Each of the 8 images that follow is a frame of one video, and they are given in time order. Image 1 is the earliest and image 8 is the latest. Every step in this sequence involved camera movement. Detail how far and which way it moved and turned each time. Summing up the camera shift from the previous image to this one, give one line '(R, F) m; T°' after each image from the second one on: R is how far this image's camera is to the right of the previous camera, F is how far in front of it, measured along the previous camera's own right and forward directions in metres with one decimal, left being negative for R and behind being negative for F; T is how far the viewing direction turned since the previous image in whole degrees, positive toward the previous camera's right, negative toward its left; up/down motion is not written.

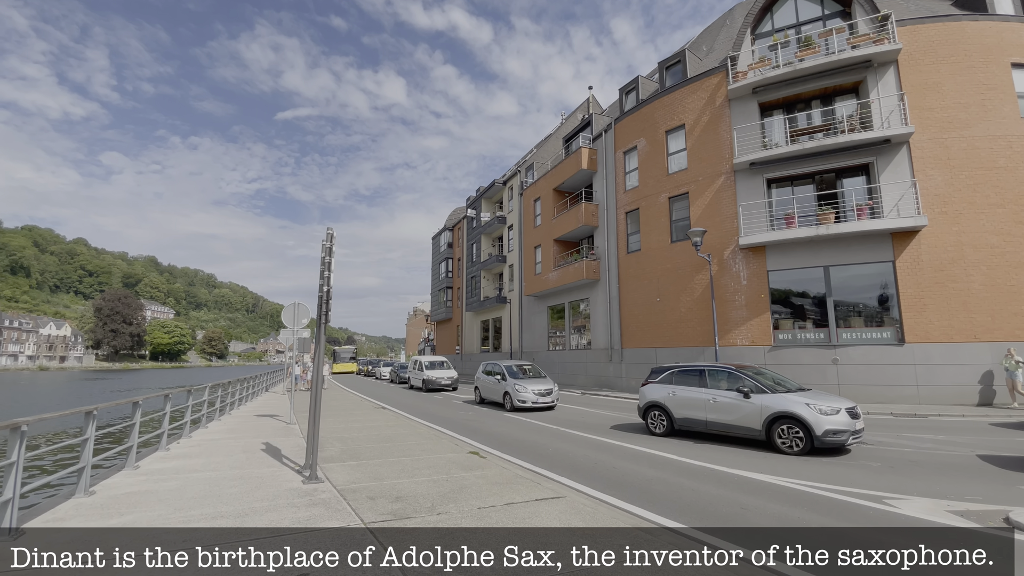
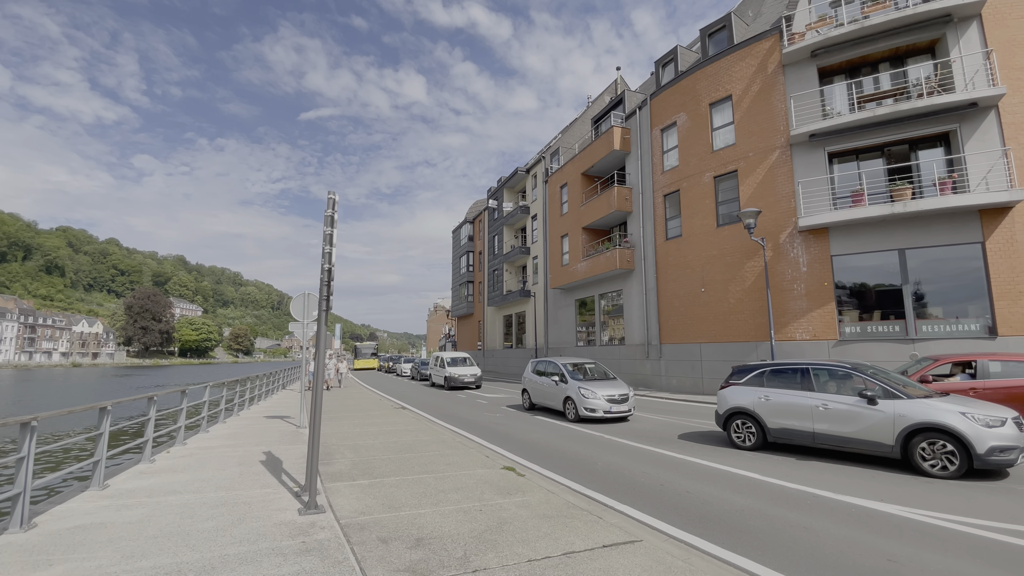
(-0.3, +1.6) m; -2°
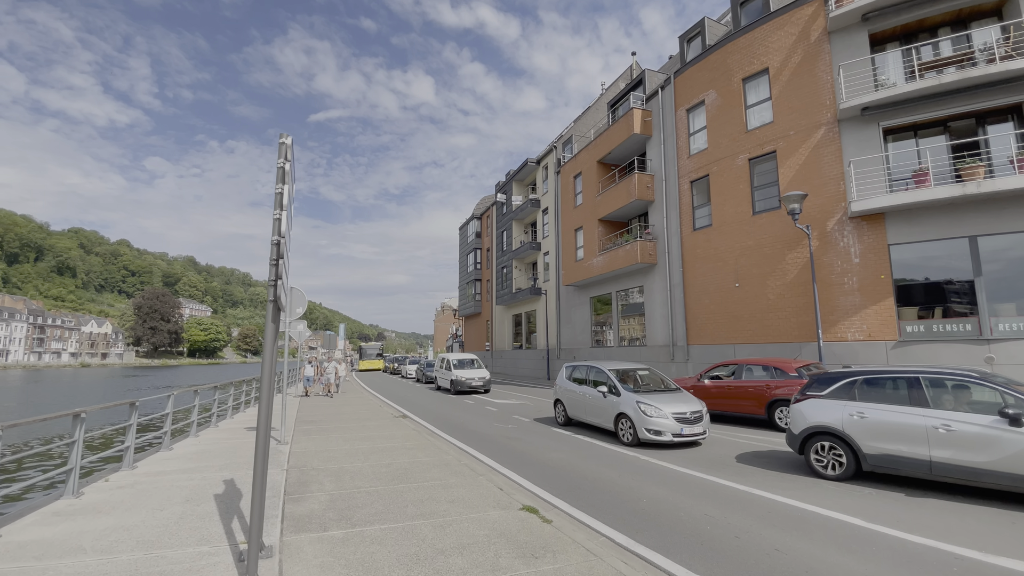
(-0.1, +1.7) m; -1°
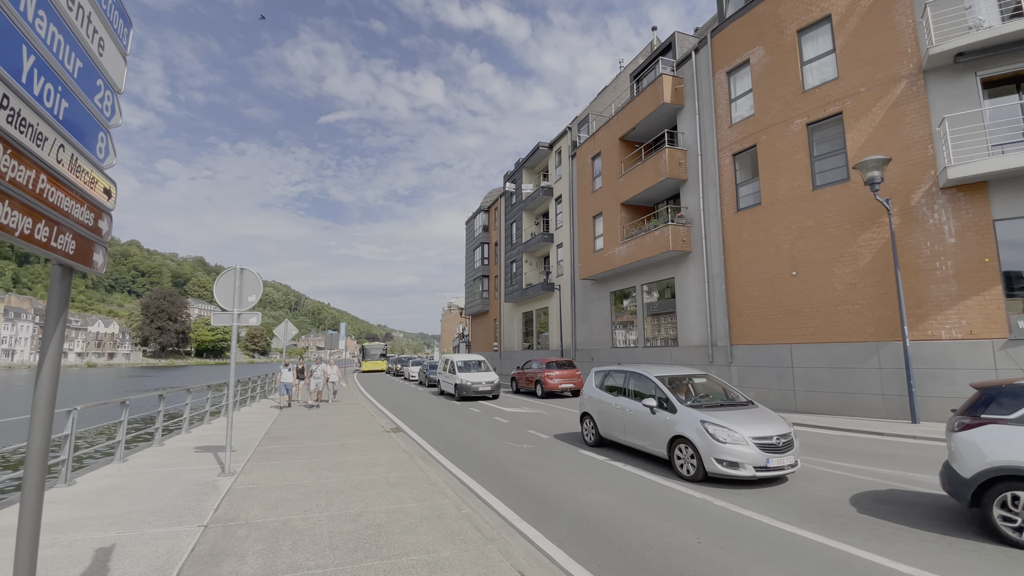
(-0.1, +2.5) m; -1°
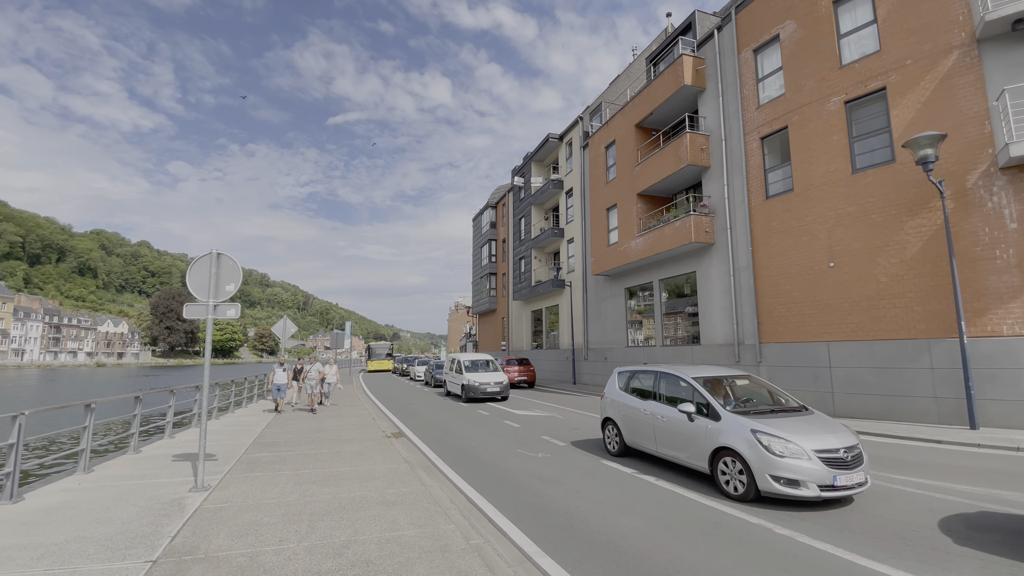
(-0.1, +1.0) m; -1°
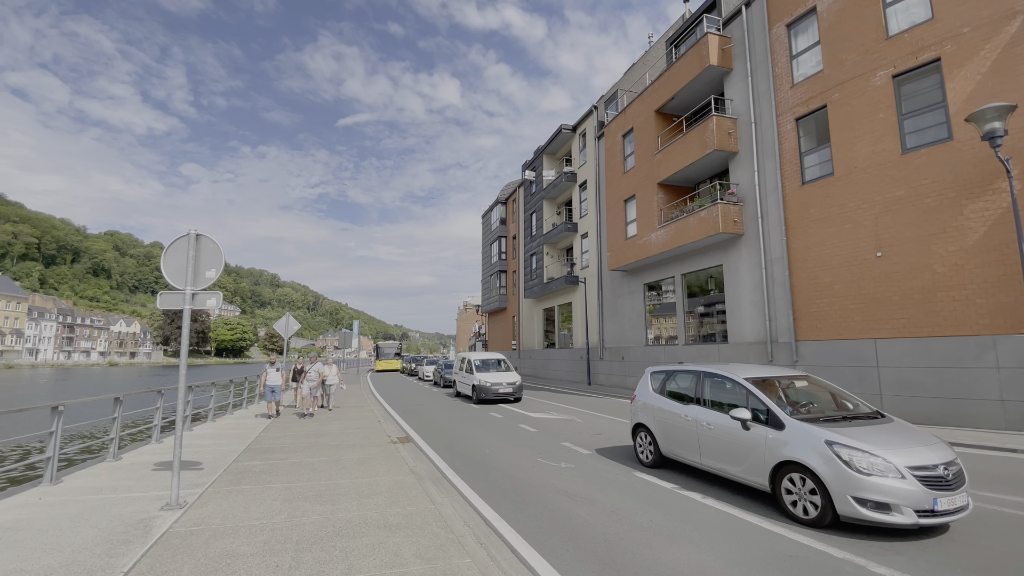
(-0.2, +0.9) m; -1°
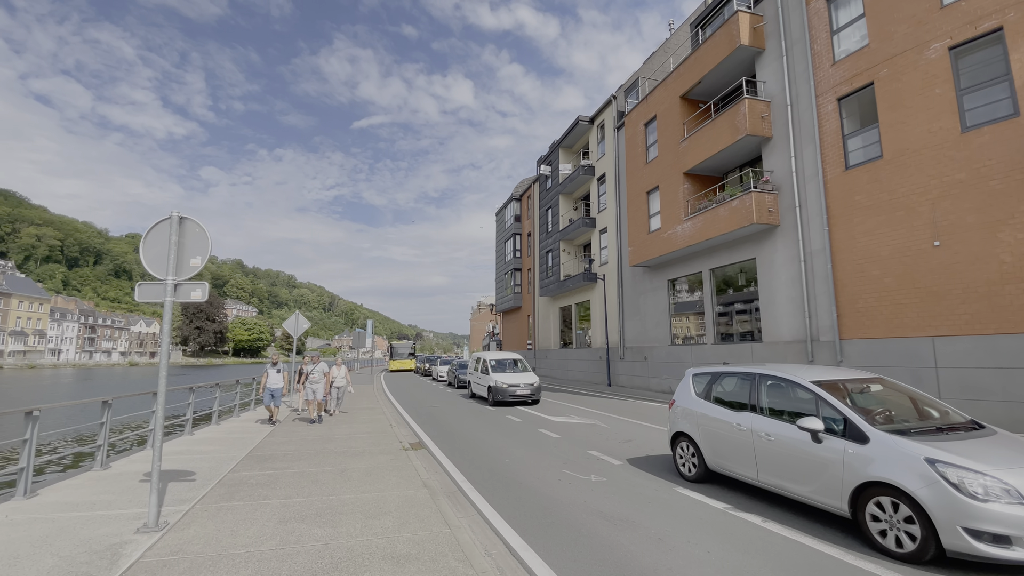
(-0.1, +0.8) m; -2°
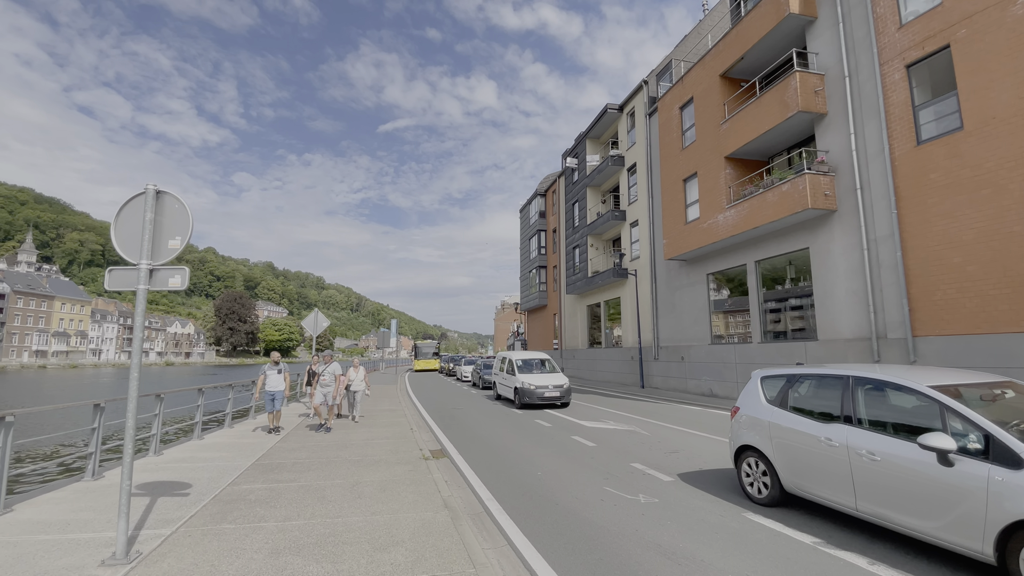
(-0.1, +0.9) m; -3°
